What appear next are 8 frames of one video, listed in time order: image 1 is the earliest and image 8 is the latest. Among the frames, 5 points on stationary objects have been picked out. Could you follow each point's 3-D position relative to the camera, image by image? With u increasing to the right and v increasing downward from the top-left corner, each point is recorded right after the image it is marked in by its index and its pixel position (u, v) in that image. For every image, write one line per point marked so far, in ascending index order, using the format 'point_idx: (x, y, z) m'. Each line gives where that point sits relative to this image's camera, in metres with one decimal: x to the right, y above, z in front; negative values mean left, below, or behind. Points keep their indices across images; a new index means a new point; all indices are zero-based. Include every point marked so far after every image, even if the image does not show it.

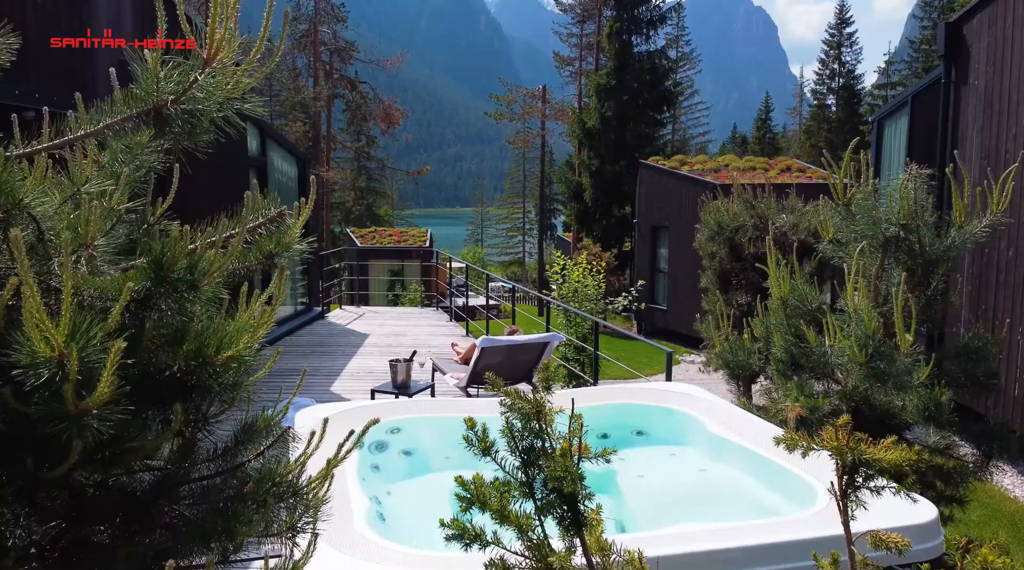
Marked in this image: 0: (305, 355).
0: (-2.2, -0.8, +8.6) m
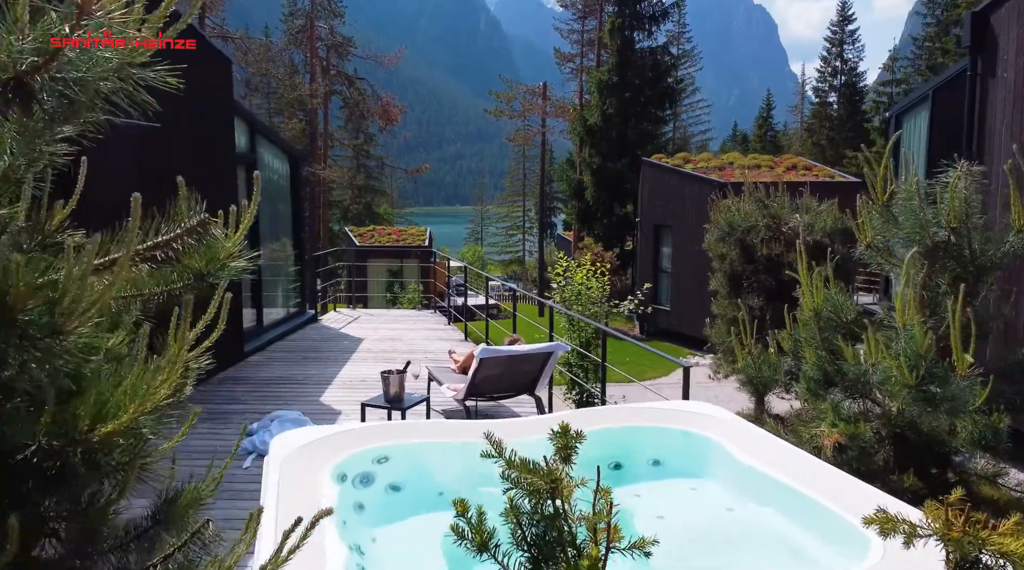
0: (-2.2, -0.8, +8.2) m
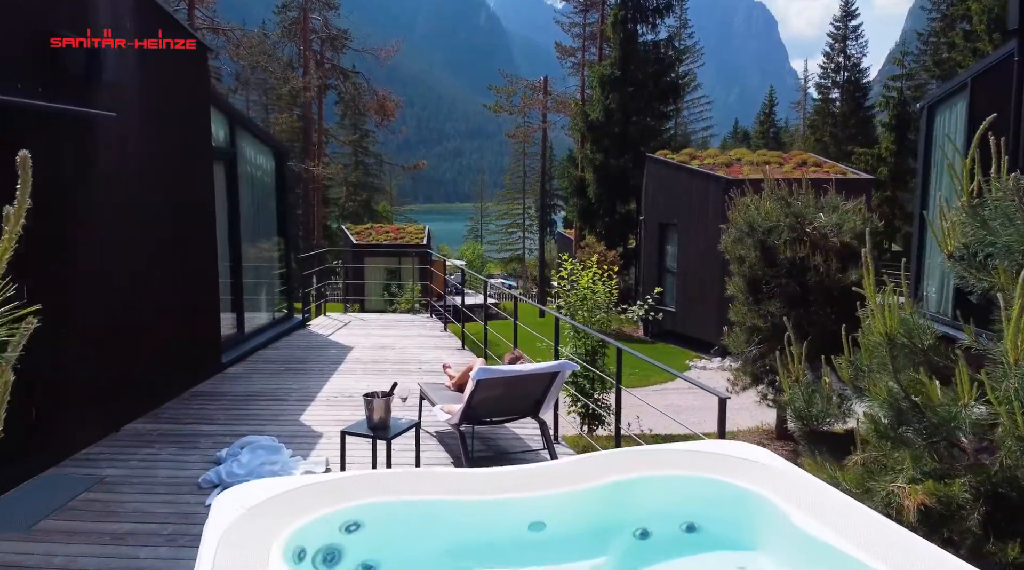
0: (-2.2, -0.9, +7.6) m
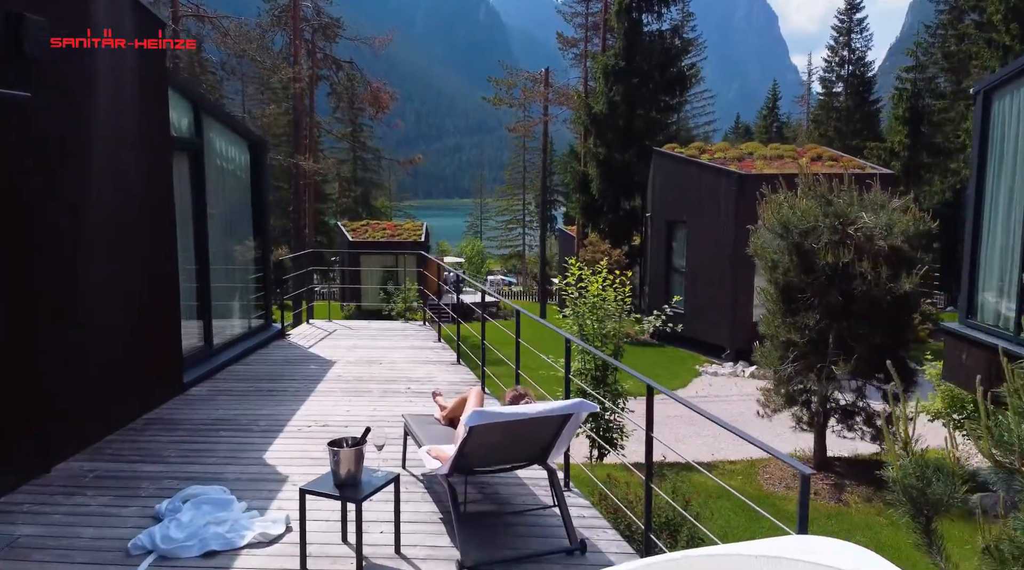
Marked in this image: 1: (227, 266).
0: (-2.2, -0.9, +6.7) m
1: (-2.9, +0.2, +8.1) m
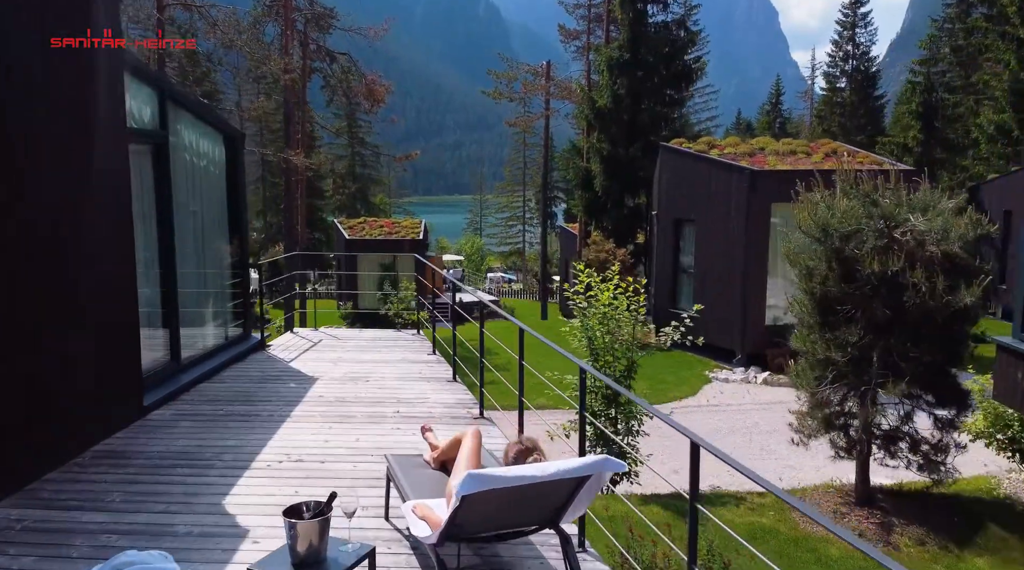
0: (-2.2, -1.0, +5.9) m
1: (-2.9, +0.1, +7.3) m
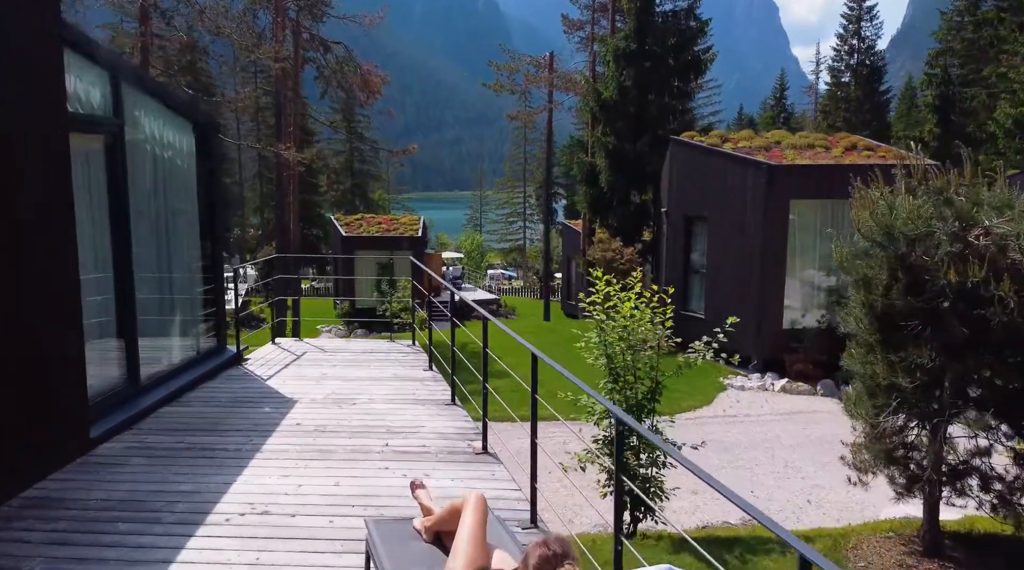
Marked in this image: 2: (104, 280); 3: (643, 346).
0: (-2.1, -1.1, +5.0) m
1: (-2.9, +0.1, +6.4) m
2: (-2.9, 0.0, +5.6) m
3: (+1.0, -0.5, +6.2) m
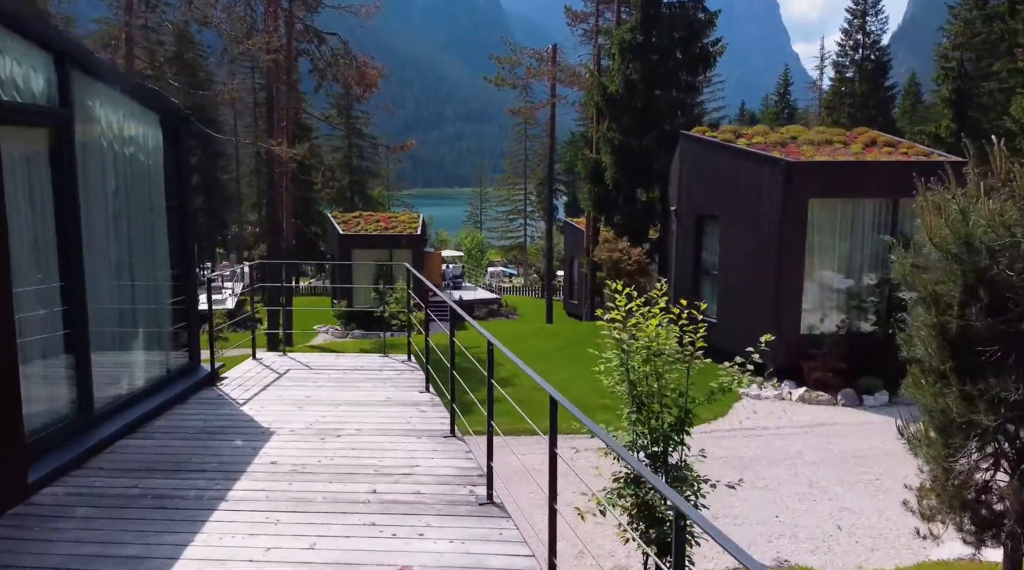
0: (-2.1, -1.2, +4.2) m
1: (-2.8, 0.0, +5.7) m
2: (-2.8, -0.1, +4.8) m
3: (+1.1, -0.6, +5.4) m
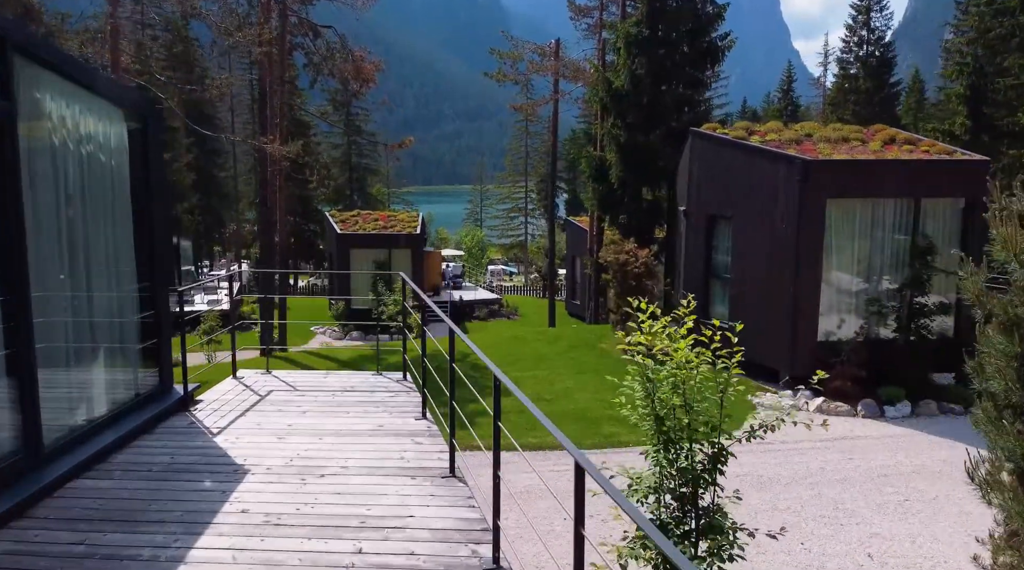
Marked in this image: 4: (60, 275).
0: (-2.0, -1.3, +3.6) m
1: (-2.8, -0.1, +5.0) m
2: (-2.8, -0.2, +4.2) m
3: (+1.1, -0.7, +4.7) m
4: (-2.8, 0.0, +4.9) m
